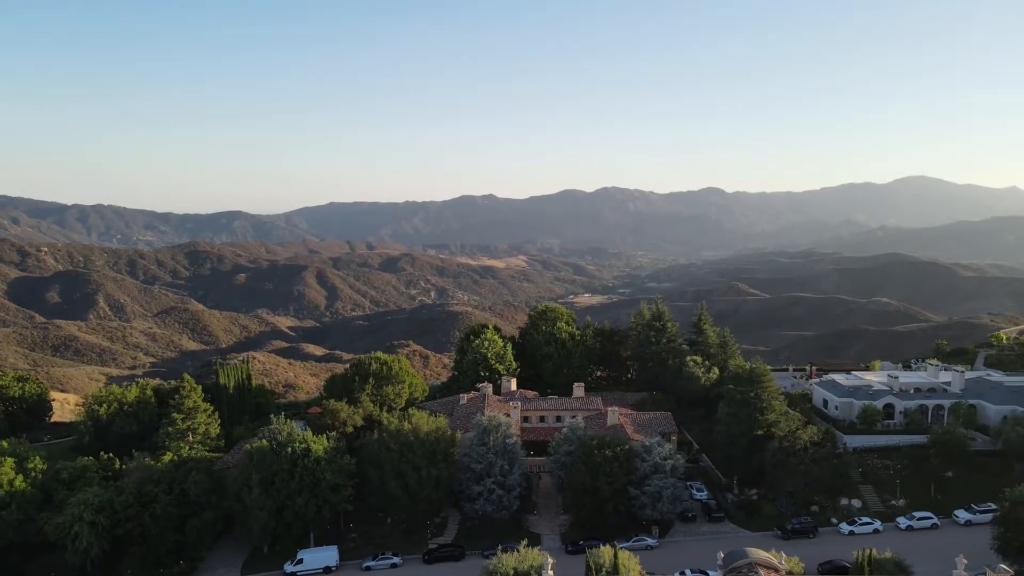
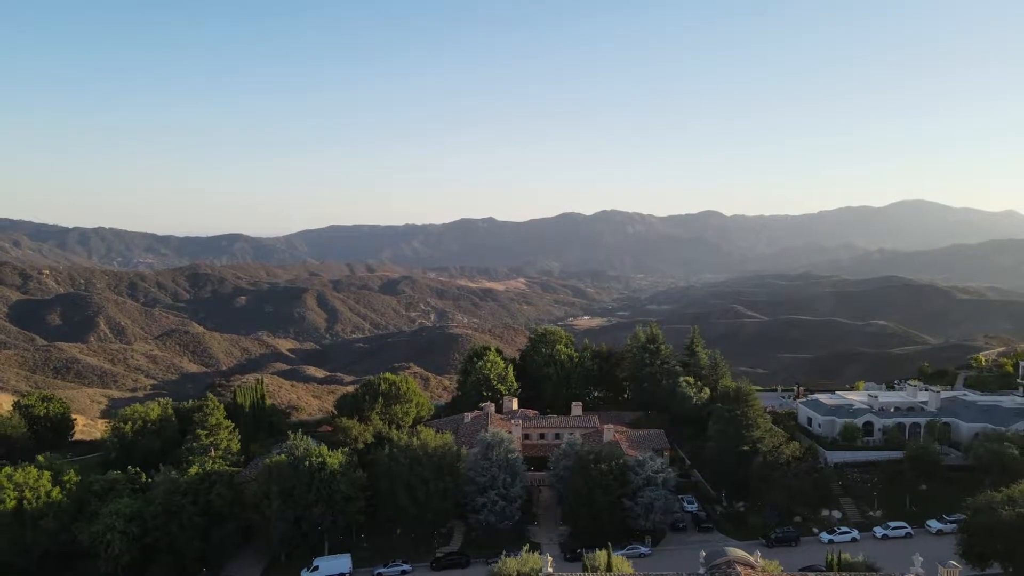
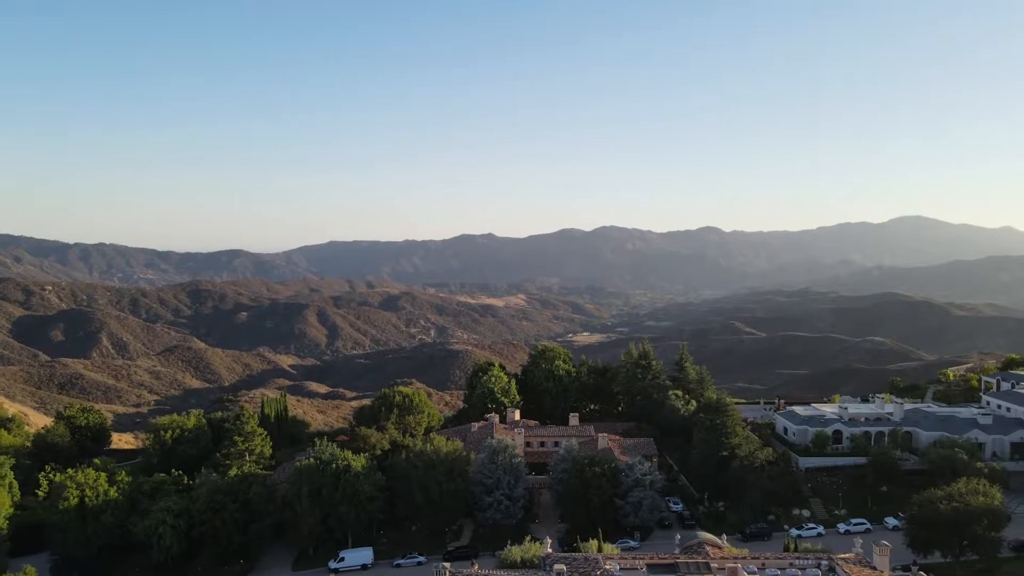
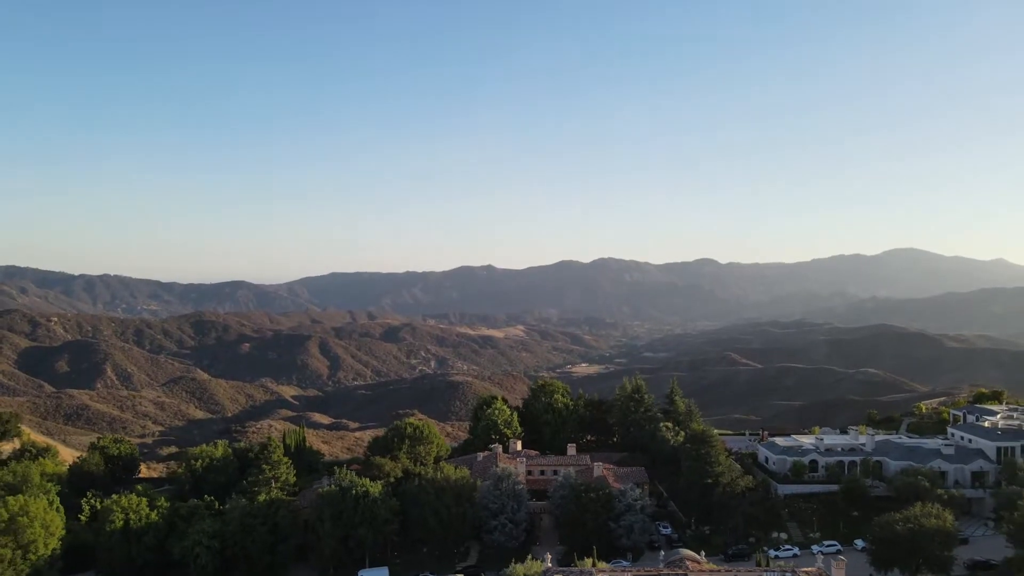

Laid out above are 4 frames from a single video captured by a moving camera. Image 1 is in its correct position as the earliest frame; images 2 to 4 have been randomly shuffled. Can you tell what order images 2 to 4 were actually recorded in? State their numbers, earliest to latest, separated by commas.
2, 3, 4
